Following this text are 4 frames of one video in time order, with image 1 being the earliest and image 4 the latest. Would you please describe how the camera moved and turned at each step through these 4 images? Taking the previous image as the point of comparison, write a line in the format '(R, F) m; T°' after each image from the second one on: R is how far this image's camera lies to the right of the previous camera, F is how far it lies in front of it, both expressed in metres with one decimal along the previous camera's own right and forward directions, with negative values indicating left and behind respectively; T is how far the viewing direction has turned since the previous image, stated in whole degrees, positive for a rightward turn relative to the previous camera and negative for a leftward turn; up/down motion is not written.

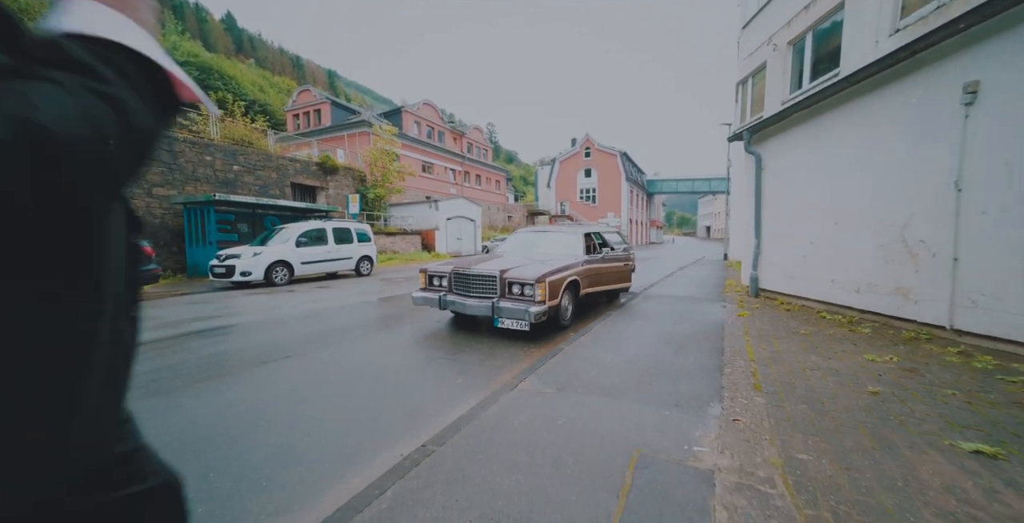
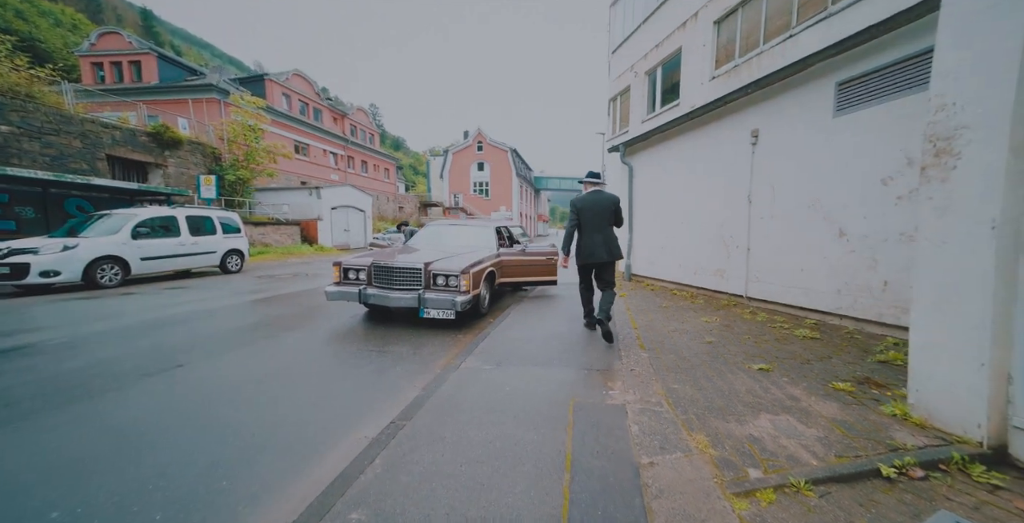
(-0.6, -0.5) m; +17°
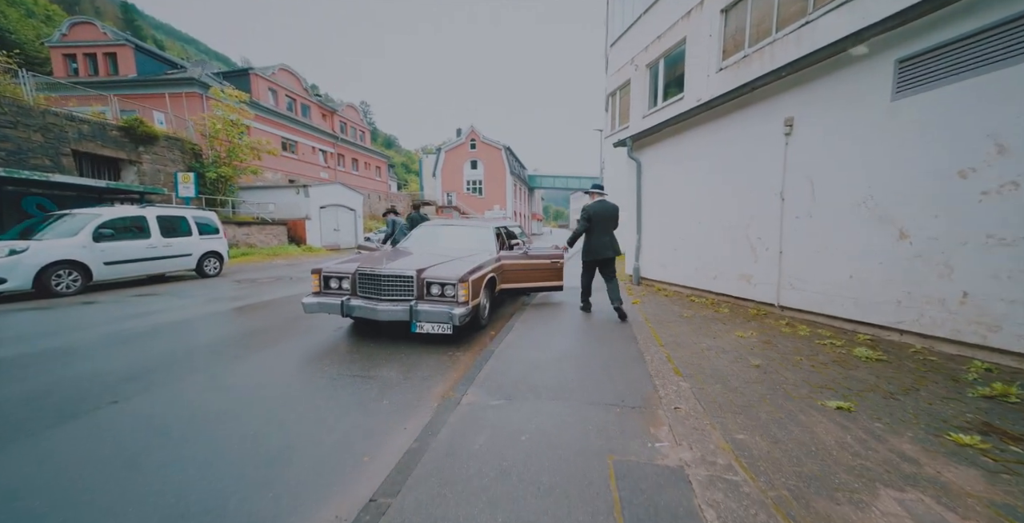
(-0.1, +0.7) m; +1°
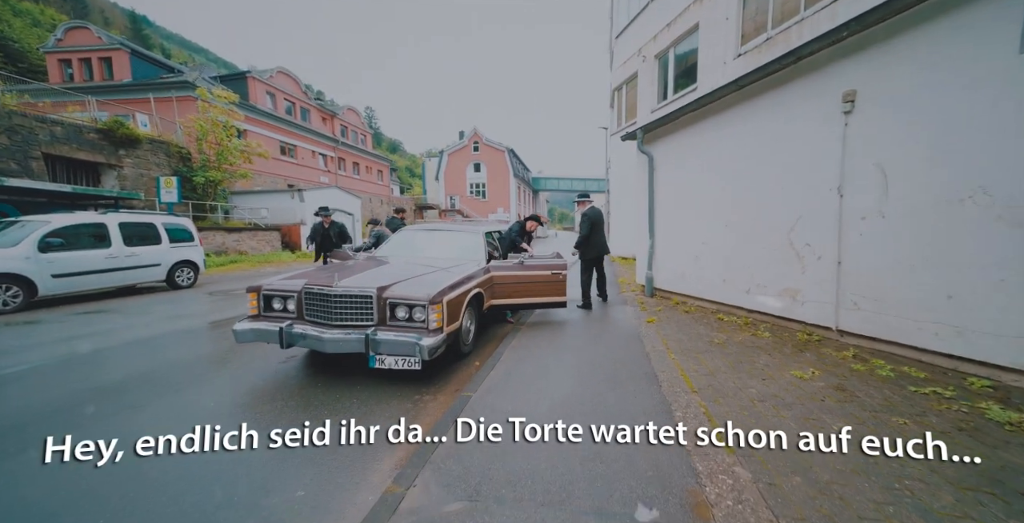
(+0.2, +1.1) m; -1°
